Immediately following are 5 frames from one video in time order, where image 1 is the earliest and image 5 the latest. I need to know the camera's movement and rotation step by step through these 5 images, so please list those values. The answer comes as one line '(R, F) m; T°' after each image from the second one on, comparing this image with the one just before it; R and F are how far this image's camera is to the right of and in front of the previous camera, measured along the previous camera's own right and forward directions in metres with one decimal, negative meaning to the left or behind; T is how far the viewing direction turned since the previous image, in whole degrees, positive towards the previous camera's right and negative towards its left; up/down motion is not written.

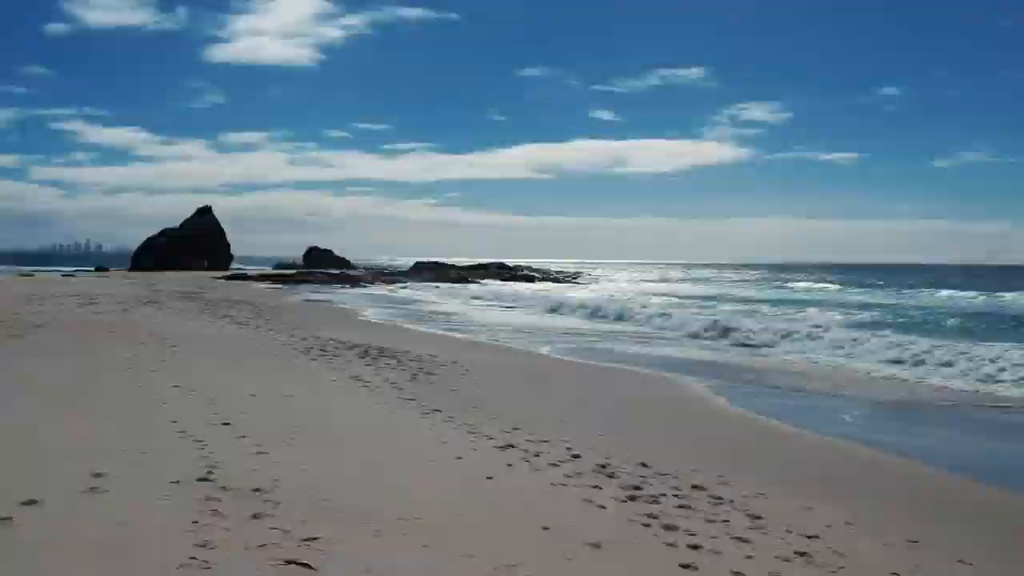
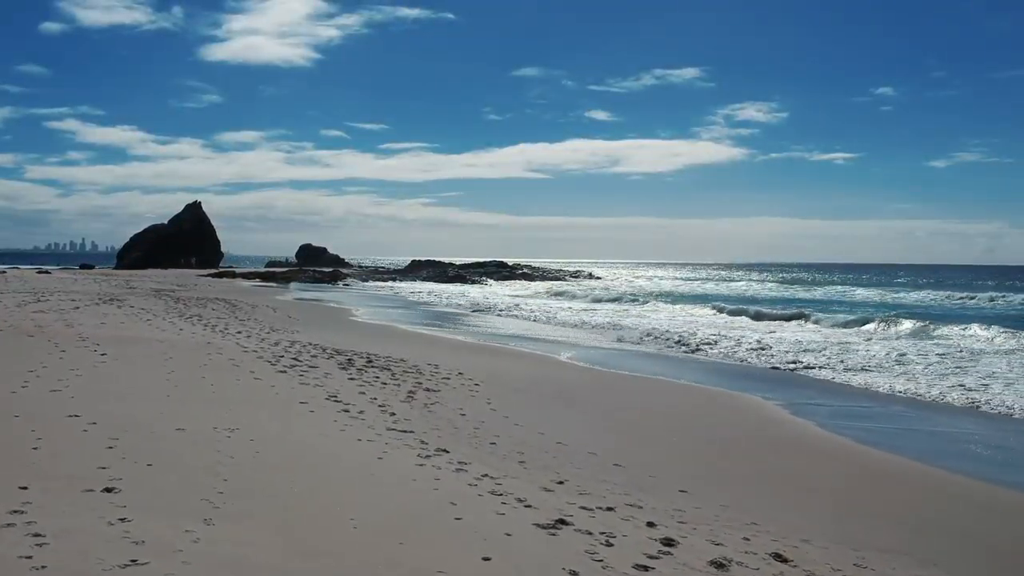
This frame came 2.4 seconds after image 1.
(-0.4, +2.4) m; 0°
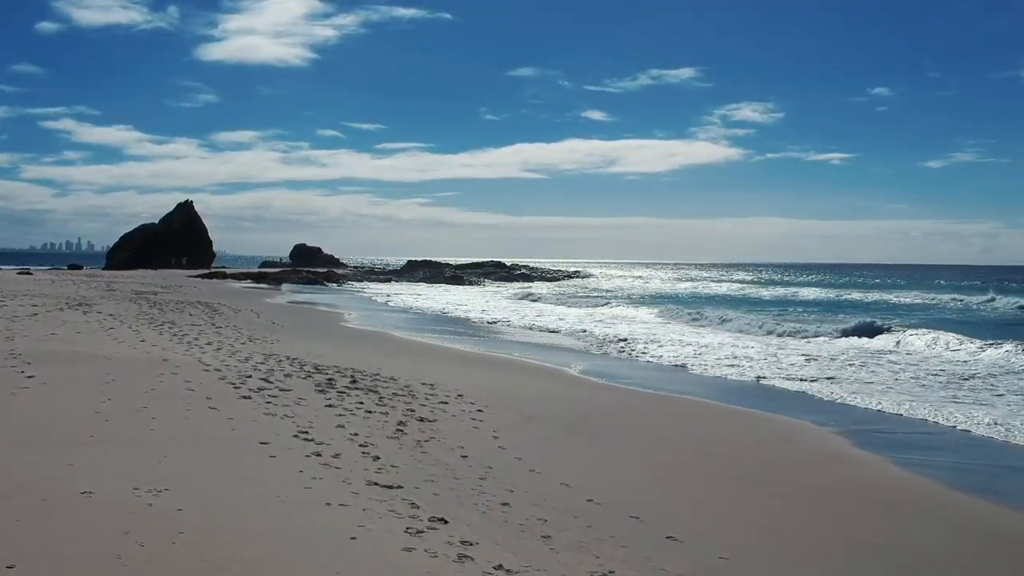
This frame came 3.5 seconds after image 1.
(-0.2, +1.4) m; 0°
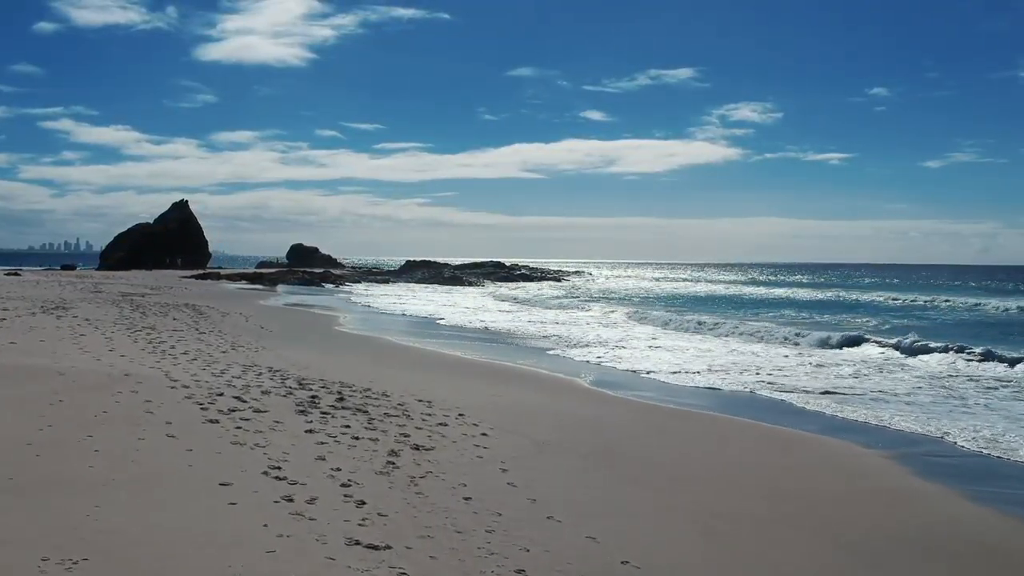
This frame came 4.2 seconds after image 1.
(-0.1, +1.0) m; 0°
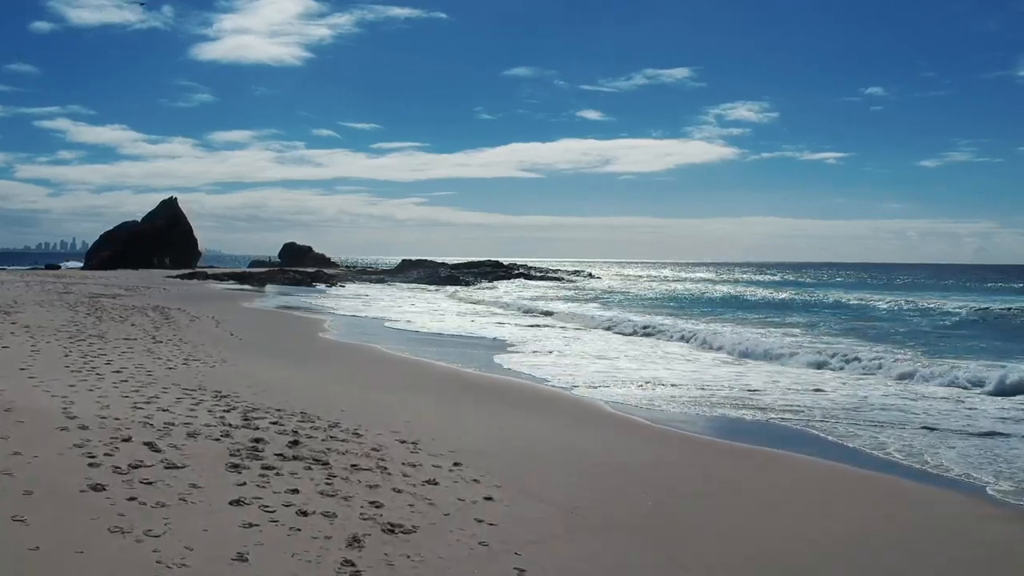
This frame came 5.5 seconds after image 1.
(-0.1, +1.9) m; 0°
